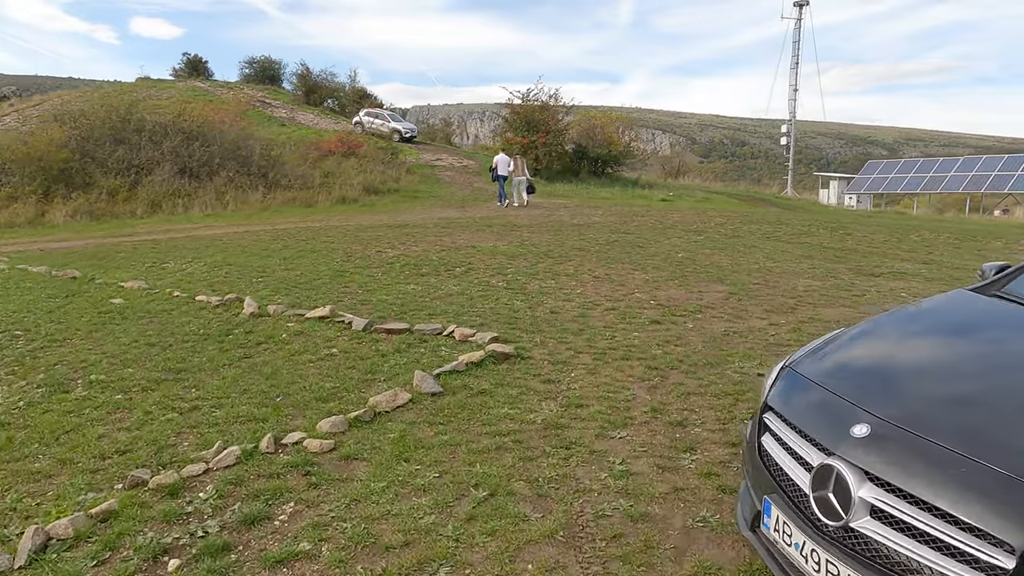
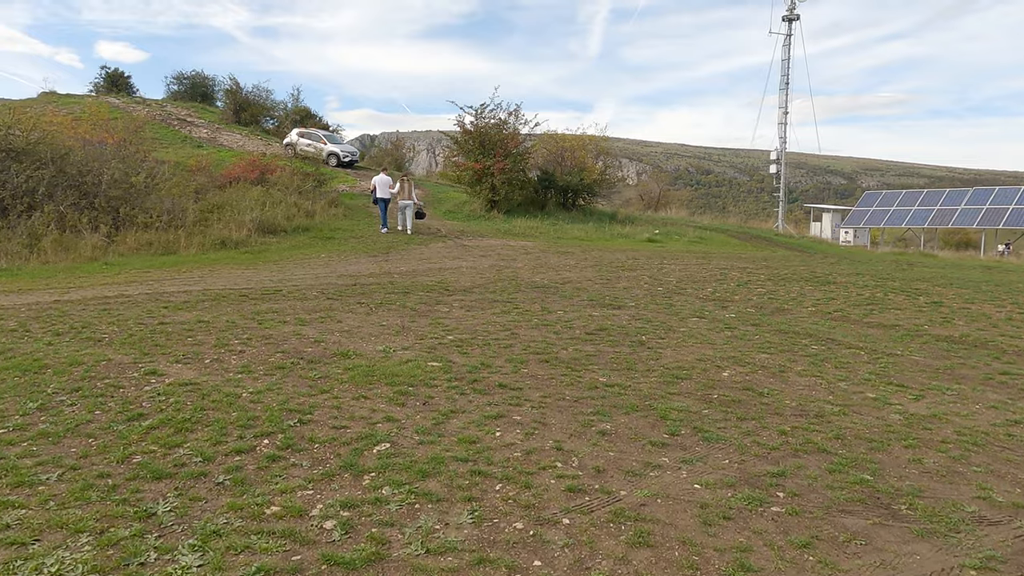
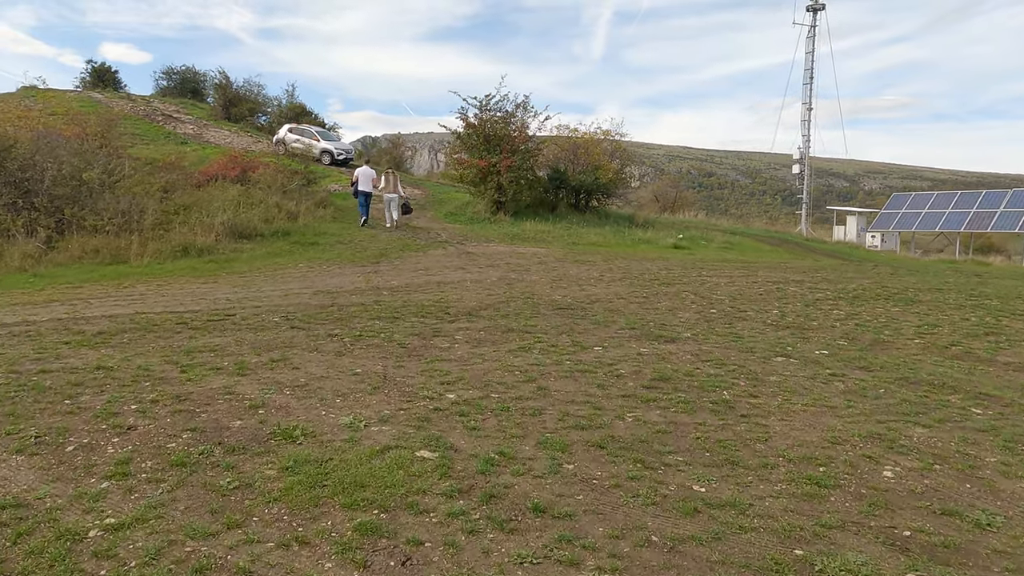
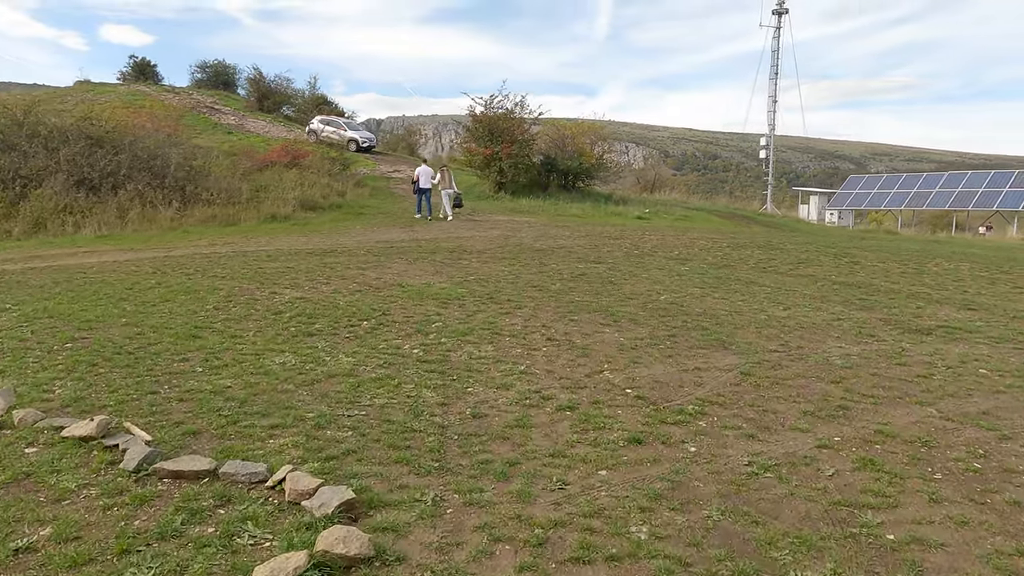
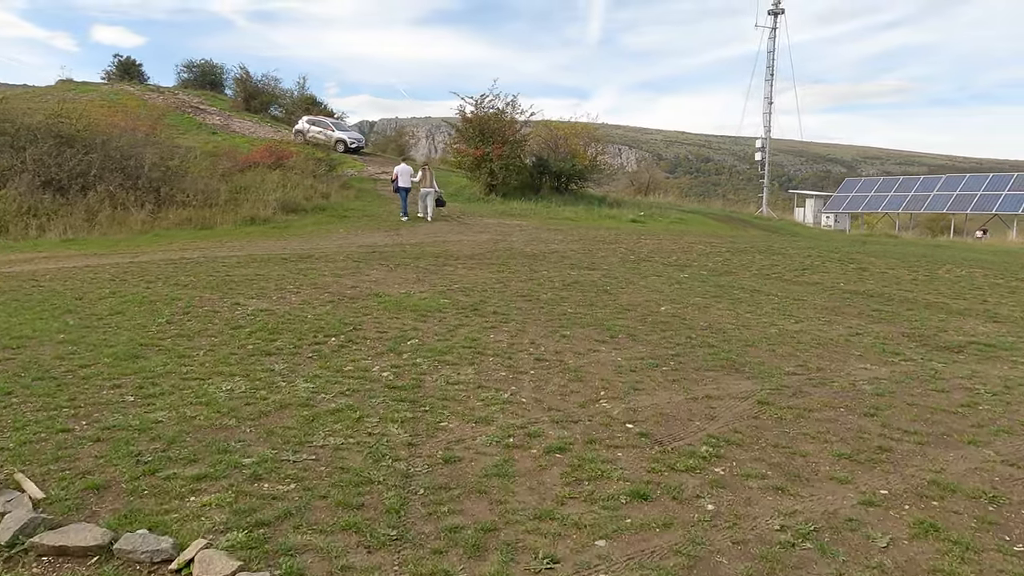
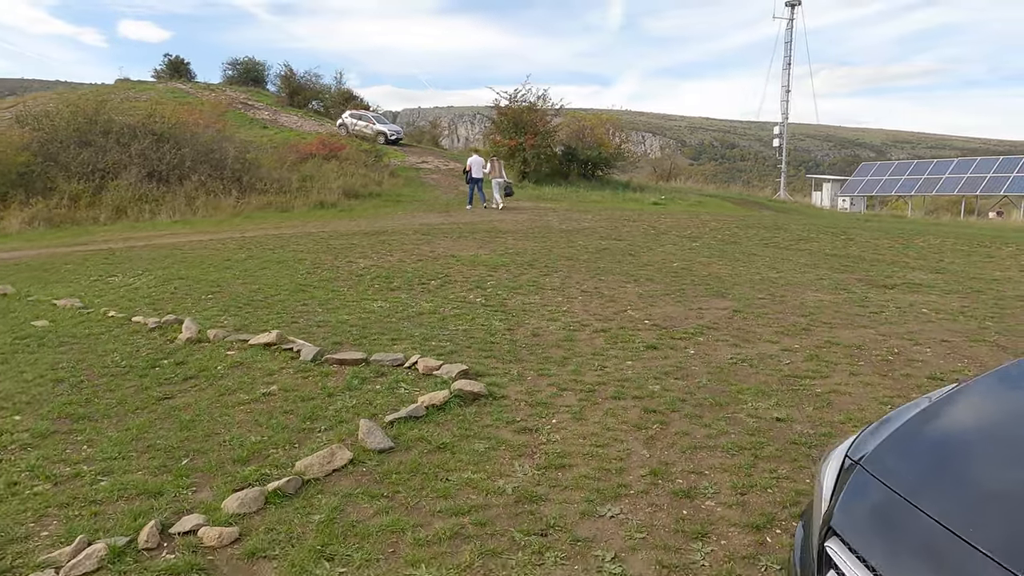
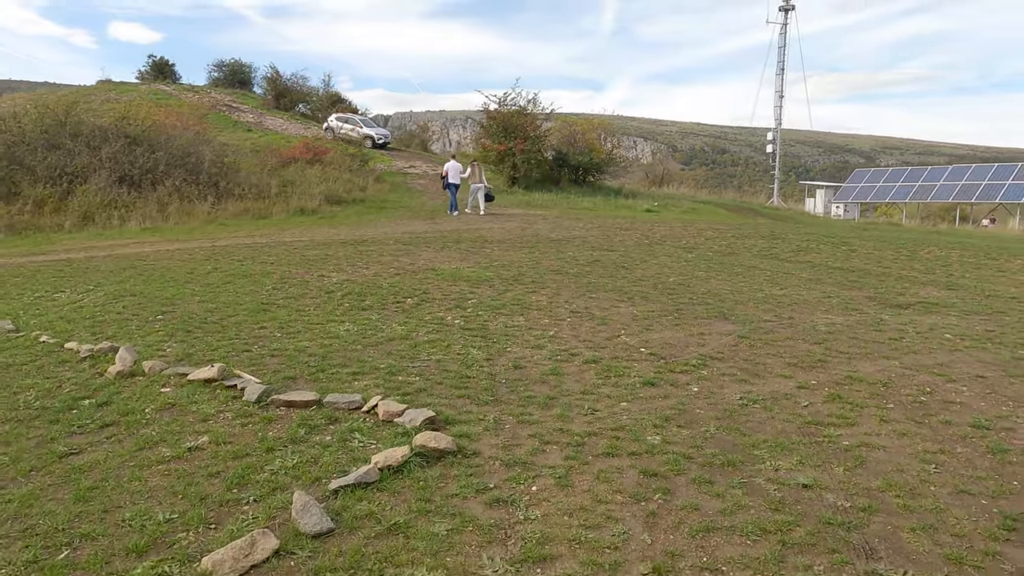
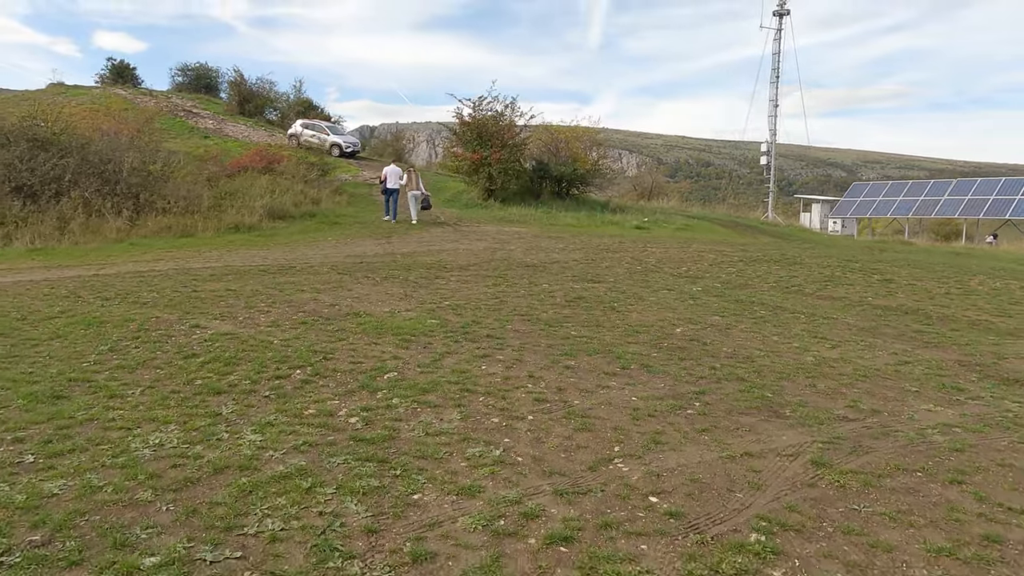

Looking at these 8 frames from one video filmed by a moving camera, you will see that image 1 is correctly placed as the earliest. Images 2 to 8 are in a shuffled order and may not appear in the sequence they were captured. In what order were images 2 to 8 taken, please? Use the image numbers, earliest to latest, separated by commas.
6, 7, 4, 5, 8, 2, 3
